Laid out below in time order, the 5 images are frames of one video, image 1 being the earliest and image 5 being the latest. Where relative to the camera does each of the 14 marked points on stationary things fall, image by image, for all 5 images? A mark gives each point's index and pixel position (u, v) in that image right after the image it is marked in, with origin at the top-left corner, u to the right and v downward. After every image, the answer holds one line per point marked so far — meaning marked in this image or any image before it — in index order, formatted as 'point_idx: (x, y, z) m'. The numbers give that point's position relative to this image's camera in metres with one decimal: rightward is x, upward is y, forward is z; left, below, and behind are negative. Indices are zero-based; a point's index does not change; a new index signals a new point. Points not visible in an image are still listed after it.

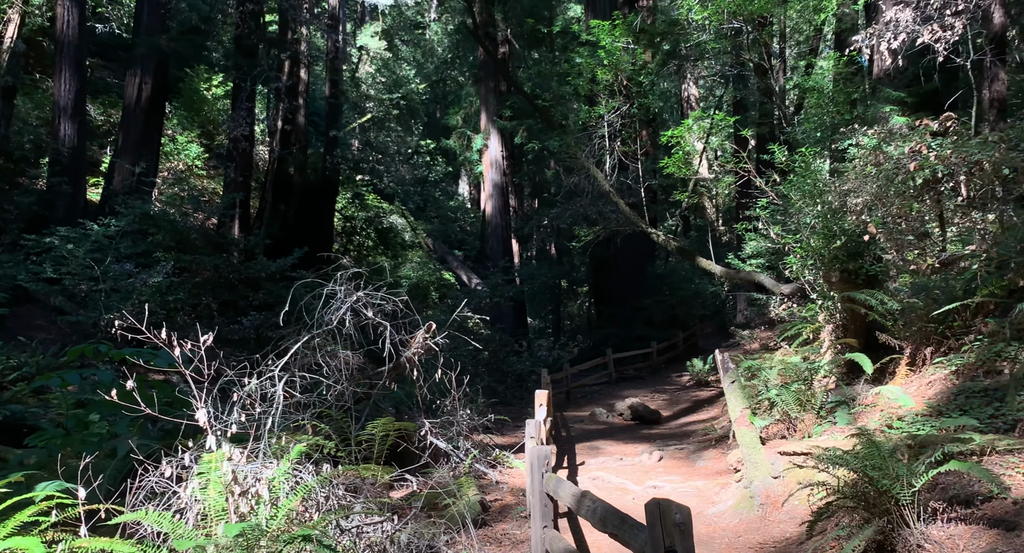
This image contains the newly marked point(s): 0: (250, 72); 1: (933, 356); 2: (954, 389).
0: (-5.9, +4.6, +17.5) m
1: (+4.9, -0.9, +9.0) m
2: (+4.2, -1.1, +7.4) m
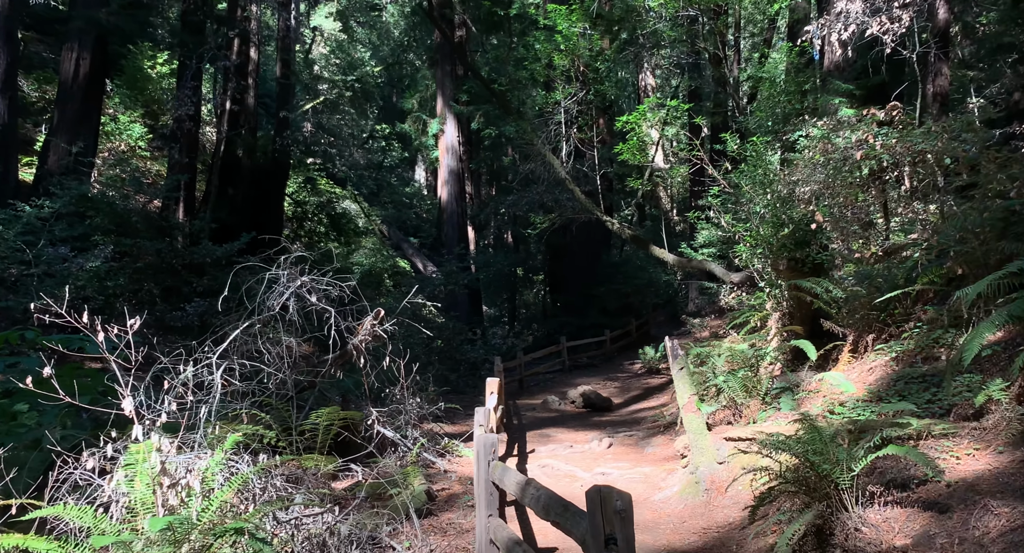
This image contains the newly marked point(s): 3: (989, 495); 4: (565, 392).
0: (-6.9, +5.0, +17.0) m
1: (+4.3, -0.8, +9.2) m
2: (+3.7, -1.0, +7.5) m
3: (+3.1, -1.4, +5.0) m
4: (+1.2, -2.5, +17.1) m
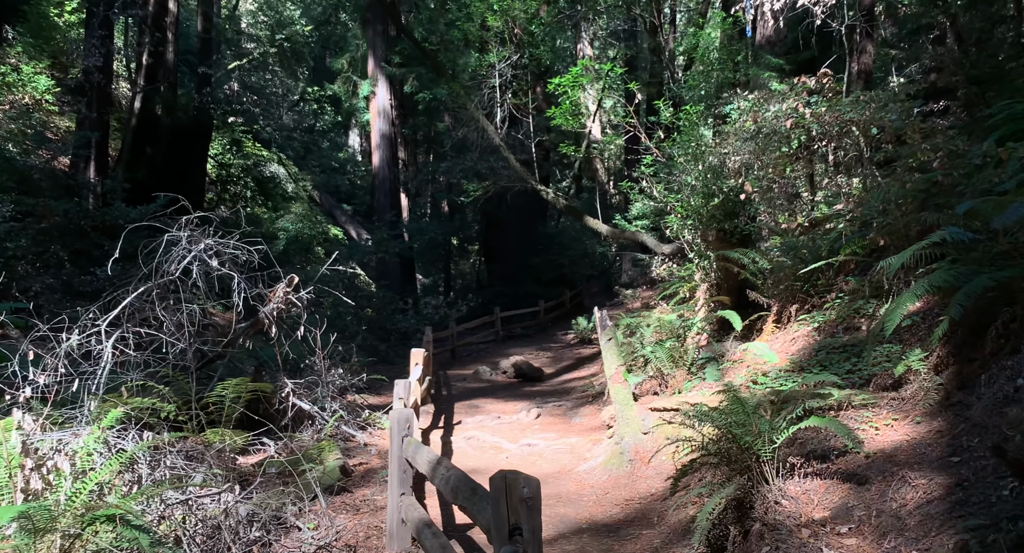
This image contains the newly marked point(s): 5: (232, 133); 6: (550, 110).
0: (-8.3, +5.7, +15.8) m
1: (+3.4, -0.5, +9.2) m
2: (+3.0, -0.7, +7.5) m
3: (+2.5, -1.2, +4.9) m
4: (-0.4, -1.9, +16.9) m
5: (-7.2, +3.7, +20.0) m
6: (+0.7, +2.9, +13.7) m
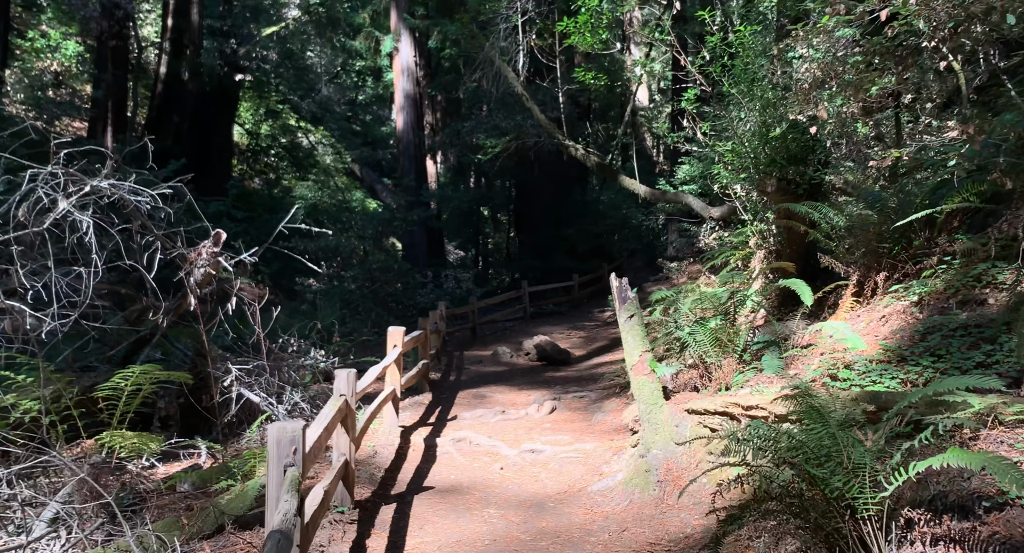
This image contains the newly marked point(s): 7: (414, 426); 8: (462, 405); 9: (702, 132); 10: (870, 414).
0: (-7.9, +6.3, +14.2) m
1: (+3.4, -0.1, +7.1) m
2: (+2.9, -0.3, +5.4) m
3: (+2.2, -1.0, +2.9) m
4: (+0.1, -1.3, +15.0) m
5: (-6.5, +4.4, +18.3) m
6: (+1.0, +3.4, +11.6) m
7: (-1.0, -1.5, +7.9) m
8: (-0.6, -1.5, +9.4) m
9: (+2.4, +1.8, +10.0) m
10: (+1.8, -0.7, +4.0) m
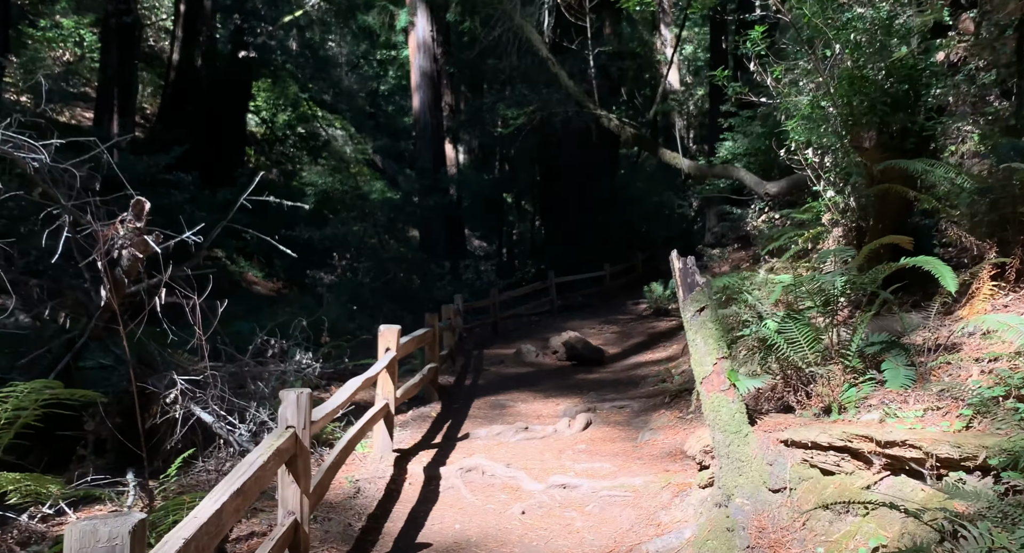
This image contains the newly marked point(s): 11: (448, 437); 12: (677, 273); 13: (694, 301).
0: (-7.5, +6.4, +12.8) m
1: (+3.6, +0.1, +5.3) m
2: (+3.0, -0.2, +3.6) m
3: (+2.3, -0.8, +1.1) m
4: (+0.6, -1.1, +13.3) m
5: (-6.0, +4.5, +16.8) m
6: (+1.2, +3.6, +9.9) m
7: (-0.8, -1.4, +6.3) m
8: (-0.4, -1.4, +7.7) m
9: (+2.7, +2.0, +8.2) m
10: (+1.9, -0.6, +2.2) m
11: (-0.6, -1.4, +6.9) m
12: (+1.1, 0.0, +5.2) m
13: (+1.2, -0.2, +5.0) m
